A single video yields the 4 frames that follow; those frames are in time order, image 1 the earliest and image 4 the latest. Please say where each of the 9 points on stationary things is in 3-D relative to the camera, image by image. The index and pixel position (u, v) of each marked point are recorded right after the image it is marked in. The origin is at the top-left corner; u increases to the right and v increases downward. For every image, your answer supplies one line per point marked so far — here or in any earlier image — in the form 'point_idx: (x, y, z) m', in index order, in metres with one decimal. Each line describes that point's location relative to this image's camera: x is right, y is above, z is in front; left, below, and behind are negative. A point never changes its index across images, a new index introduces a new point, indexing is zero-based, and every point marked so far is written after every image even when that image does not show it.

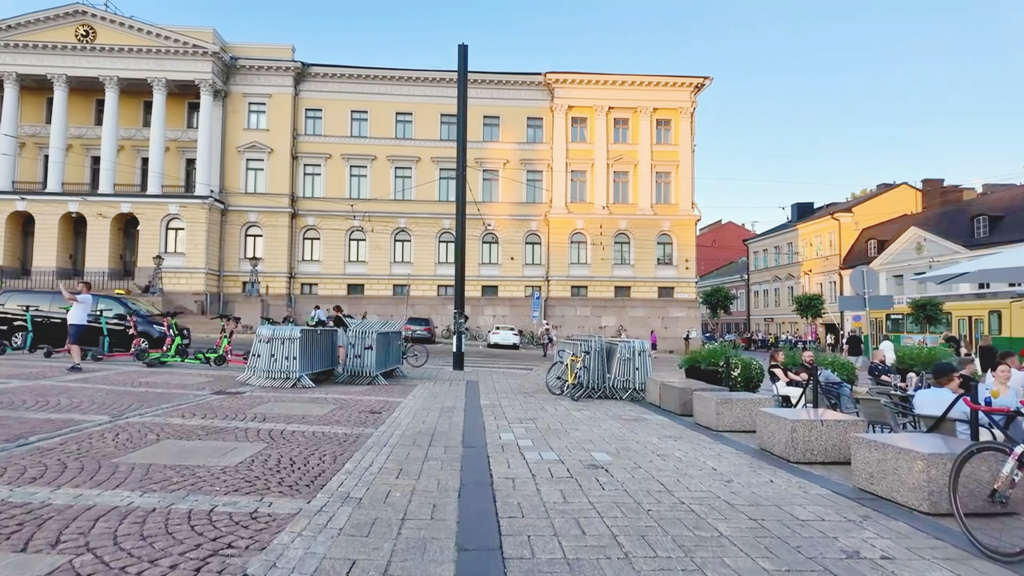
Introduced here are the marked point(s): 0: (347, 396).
0: (-3.0, -2.0, +10.6) m
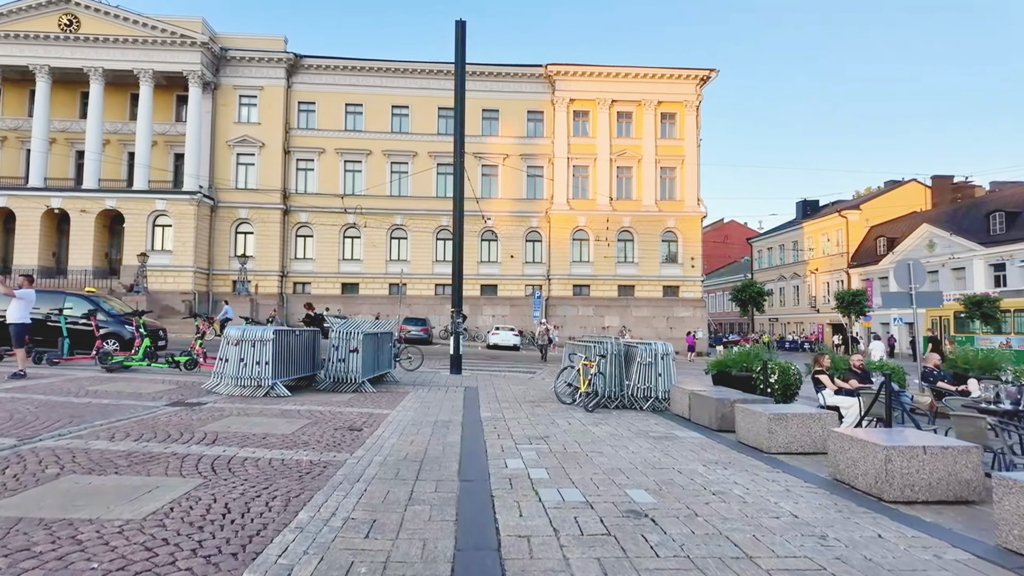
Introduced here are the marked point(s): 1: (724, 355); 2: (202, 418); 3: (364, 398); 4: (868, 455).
0: (-2.9, -1.9, +9.1) m
1: (+4.1, -1.3, +11.4) m
2: (-4.2, -1.8, +7.8) m
3: (-2.8, -2.0, +10.8) m
4: (+3.2, -1.5, +5.2) m
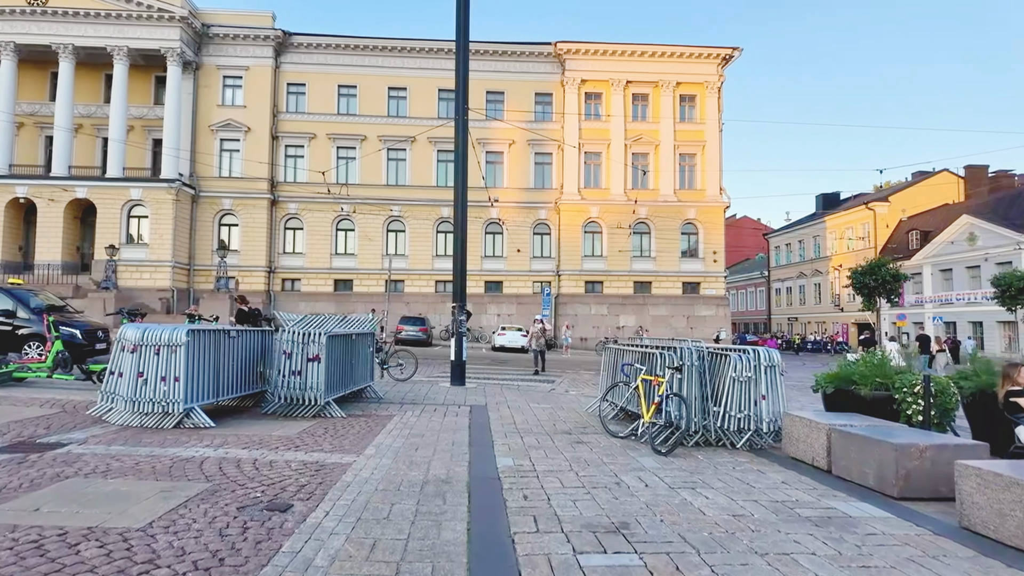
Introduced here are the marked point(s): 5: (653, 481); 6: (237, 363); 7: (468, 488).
0: (-2.6, -1.6, +5.8) m
1: (+4.5, -1.1, +8.0) m
2: (-3.9, -1.5, +4.5) m
3: (-2.4, -1.8, +7.5) m
4: (+3.5, -1.2, +1.8) m
5: (+1.3, -1.8, +5.3) m
6: (-3.8, -1.0, +8.0) m
7: (-0.4, -1.7, +5.1) m
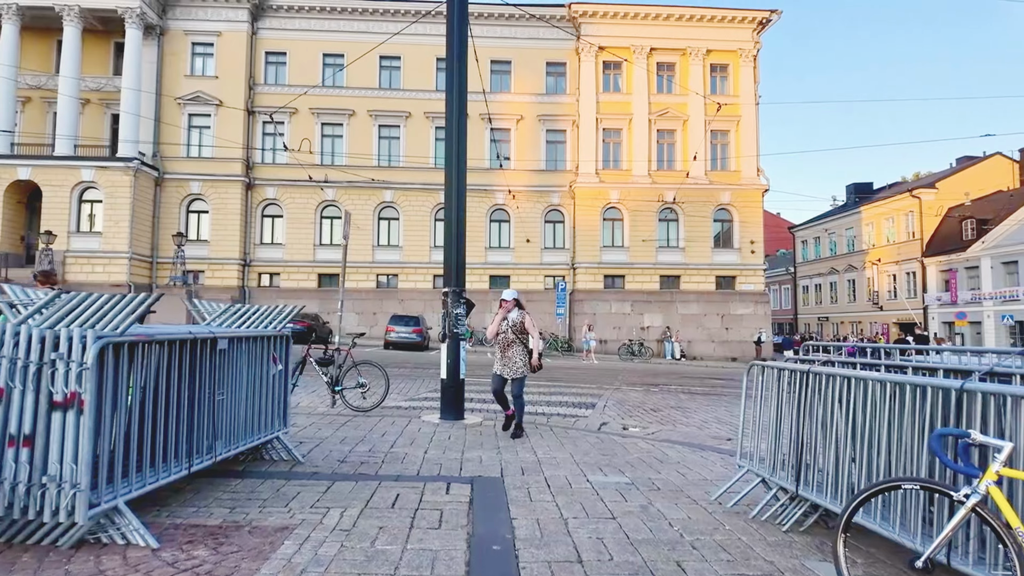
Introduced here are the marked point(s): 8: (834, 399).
0: (-2.2, -1.3, +0.8) m
1: (+4.8, -0.7, +3.0) m
2: (-3.5, -1.1, -0.5) m
3: (-2.1, -1.4, +2.5) m
4: (+3.8, -0.8, -3.2) m
5: (+1.6, -1.4, +0.3) m
6: (-3.4, -0.7, +3.0) m
7: (0.0, -1.3, +0.1) m
8: (+1.9, -0.7, +3.6) m
